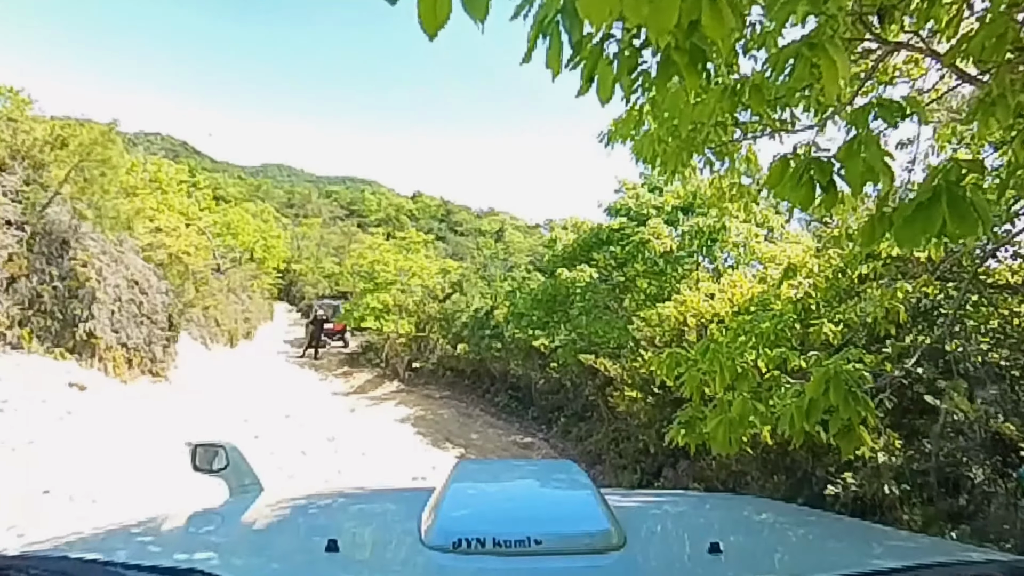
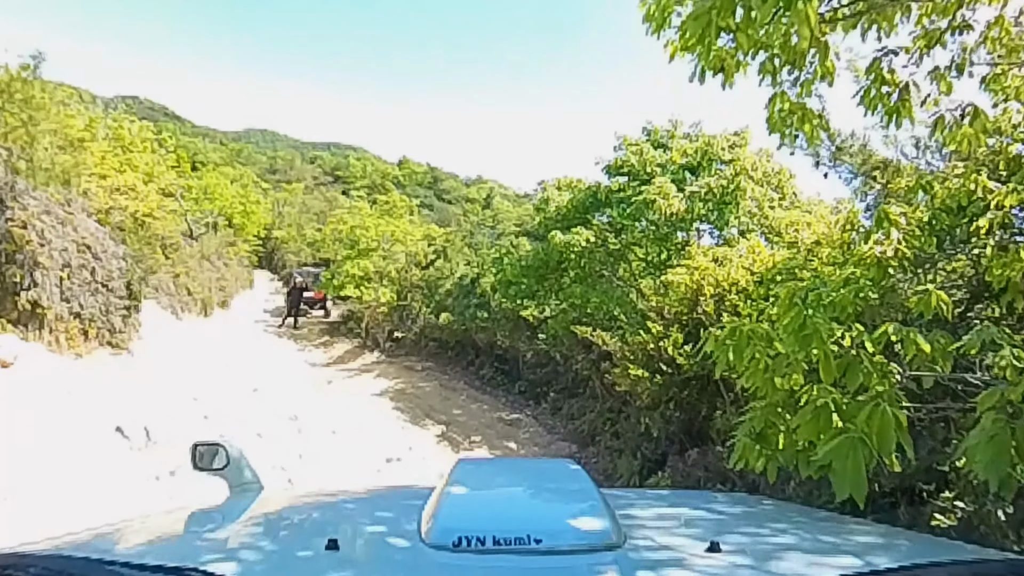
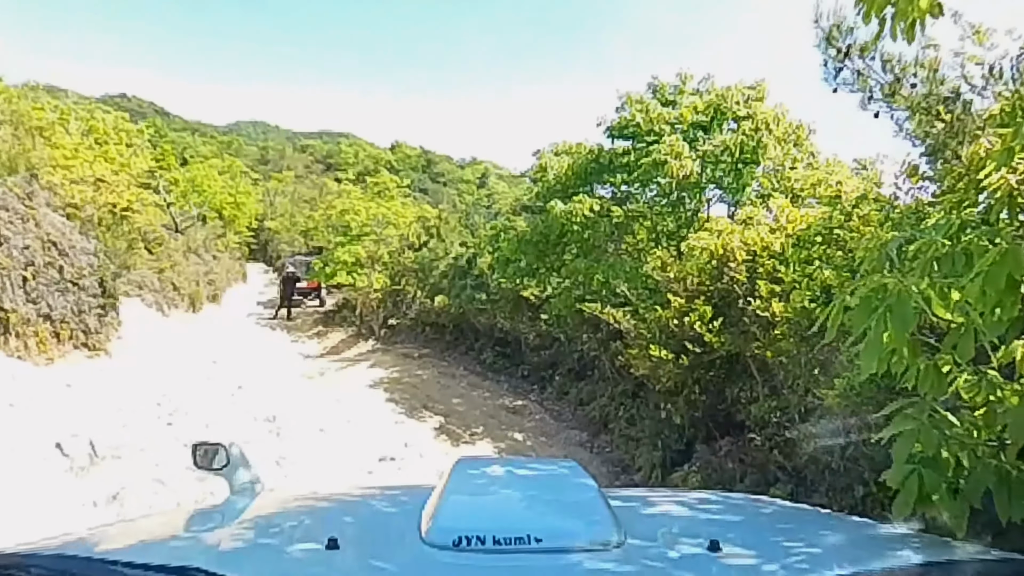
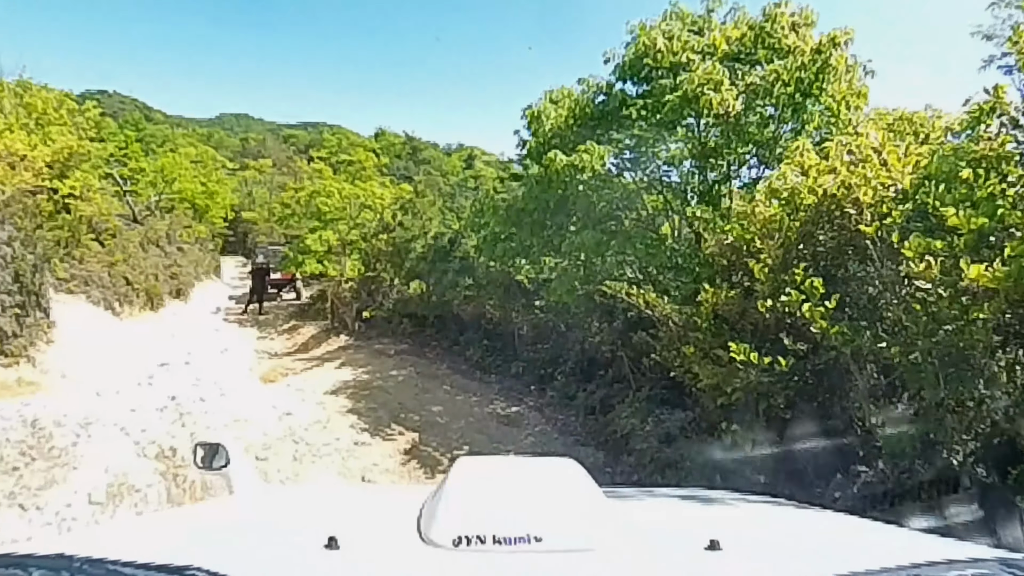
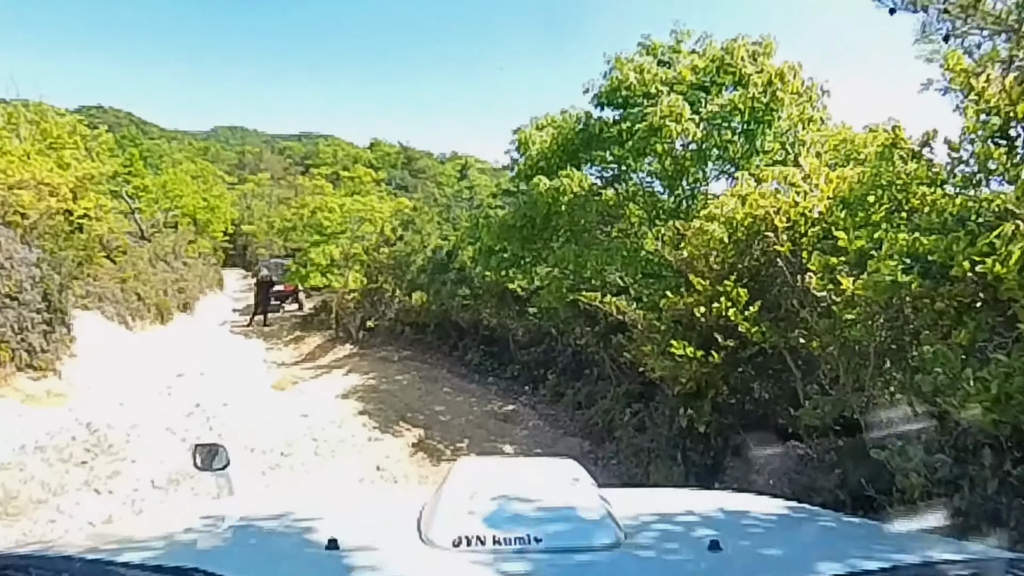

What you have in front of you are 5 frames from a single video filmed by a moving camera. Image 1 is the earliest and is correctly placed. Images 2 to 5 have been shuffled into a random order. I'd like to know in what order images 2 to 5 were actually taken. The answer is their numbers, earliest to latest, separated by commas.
2, 3, 5, 4
